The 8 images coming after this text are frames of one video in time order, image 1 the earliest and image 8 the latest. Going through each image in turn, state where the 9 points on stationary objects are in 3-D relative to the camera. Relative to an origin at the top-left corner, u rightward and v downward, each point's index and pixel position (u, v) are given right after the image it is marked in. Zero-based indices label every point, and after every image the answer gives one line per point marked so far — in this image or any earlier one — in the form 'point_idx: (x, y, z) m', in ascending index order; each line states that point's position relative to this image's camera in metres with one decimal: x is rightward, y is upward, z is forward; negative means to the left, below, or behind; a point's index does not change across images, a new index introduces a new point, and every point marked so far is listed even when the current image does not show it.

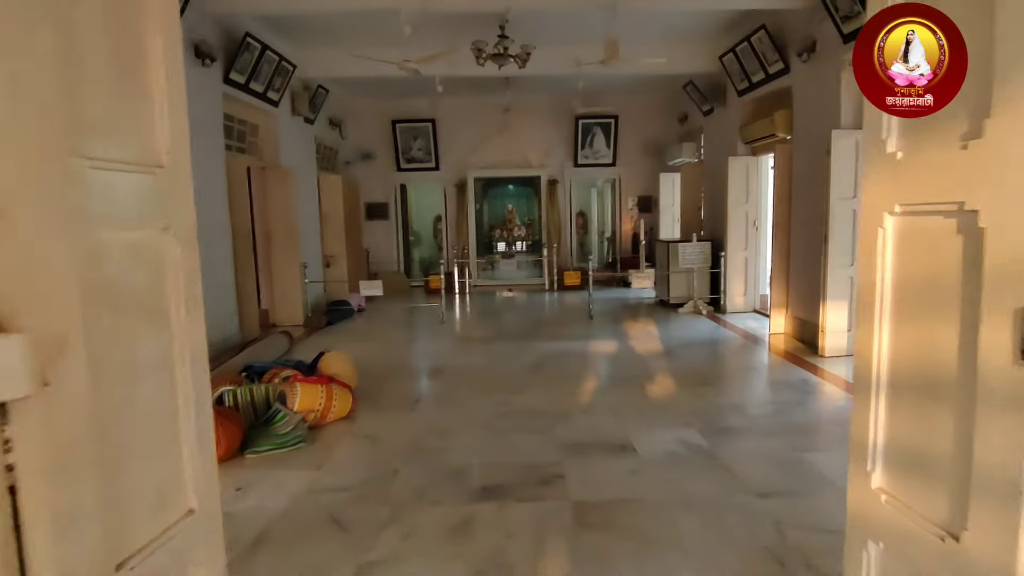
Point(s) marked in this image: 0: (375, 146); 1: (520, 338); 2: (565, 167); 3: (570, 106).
0: (-2.5, +2.6, +11.3) m
1: (+0.1, -0.5, +6.6) m
2: (+1.0, +2.2, +11.5) m
3: (+1.1, +3.3, +11.3) m
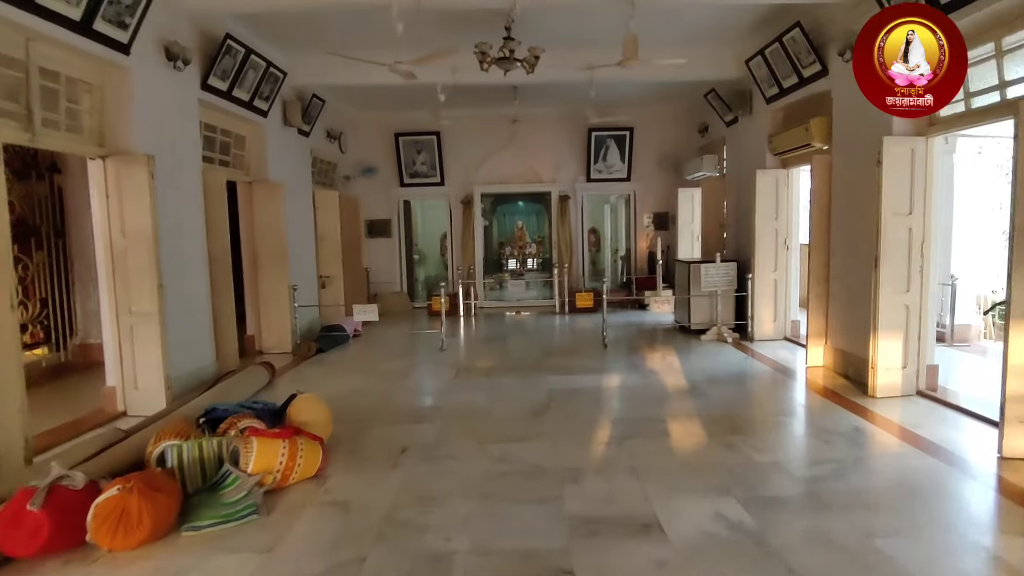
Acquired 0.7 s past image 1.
0: (-2.4, +2.2, +10.8) m
1: (+0.1, -0.8, +6.0) m
2: (+1.1, +1.9, +10.9) m
3: (+1.2, +2.9, +10.7) m
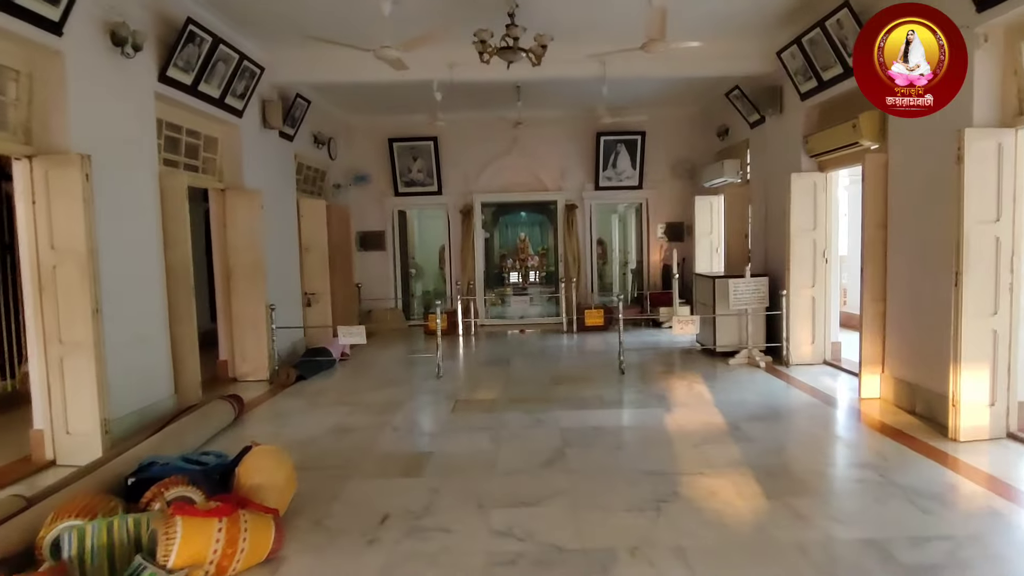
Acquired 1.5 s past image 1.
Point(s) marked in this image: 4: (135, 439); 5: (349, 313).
0: (-2.3, +1.9, +10.1) m
1: (+0.2, -1.0, +5.2) m
2: (+1.2, +1.6, +10.1) m
3: (+1.3, +2.7, +10.0) m
4: (-2.5, -1.0, +4.2) m
5: (-2.5, -0.4, +9.3) m
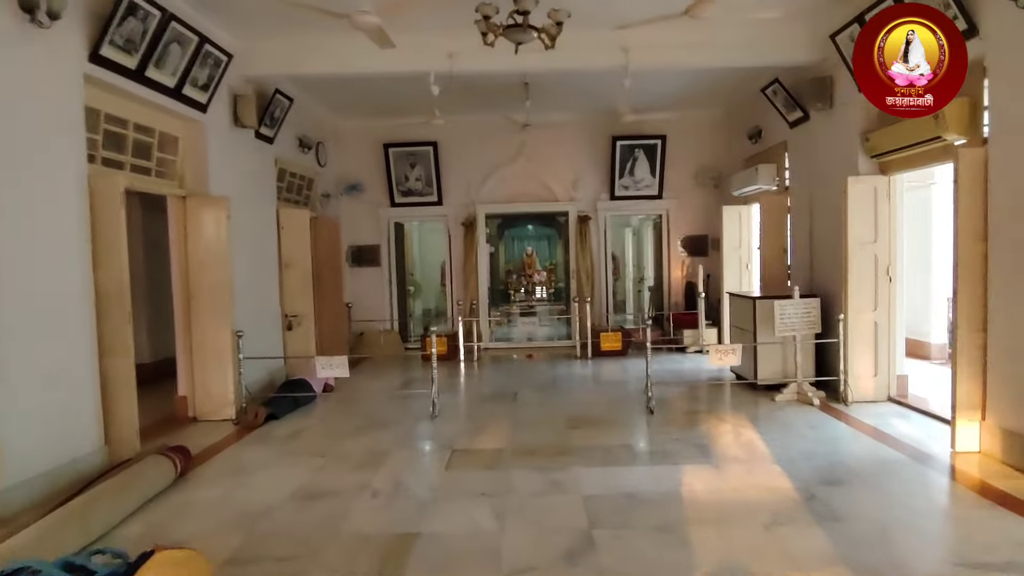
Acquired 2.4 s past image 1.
0: (-2.2, +1.7, +9.2) m
1: (+0.2, -1.1, +4.2) m
2: (+1.3, +1.3, +9.2) m
3: (+1.4, +2.4, +9.1) m
4: (-2.5, -1.2, +3.2) m
5: (-2.4, -0.7, +8.4) m
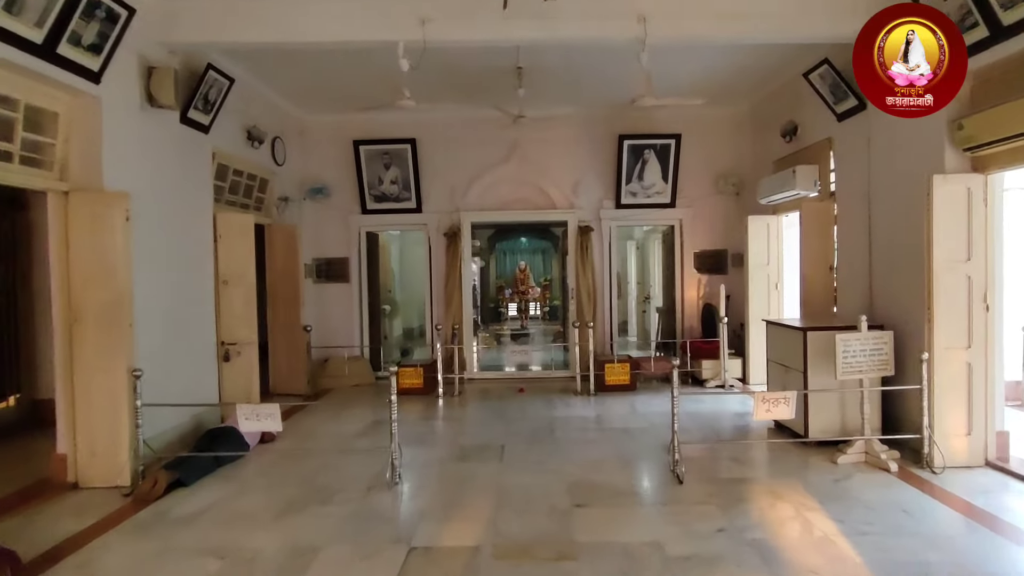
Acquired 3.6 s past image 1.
0: (-2.3, +1.4, +8.0) m
1: (+0.1, -1.3, +3.0) m
2: (+1.2, +1.0, +8.0) m
3: (+1.2, +2.1, +8.0) m
4: (-2.6, -1.3, +1.9) m
5: (-2.5, -0.9, +7.1) m
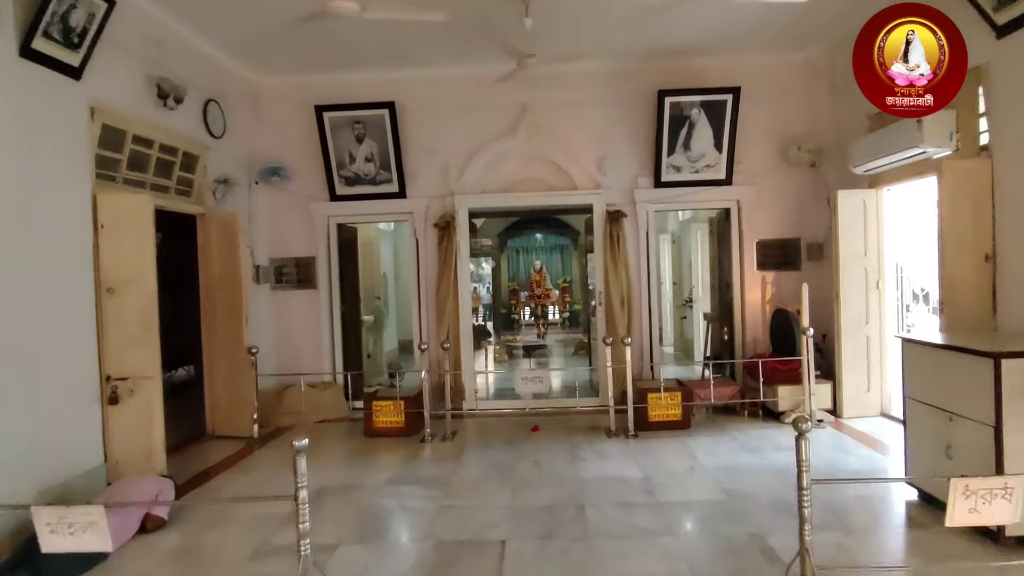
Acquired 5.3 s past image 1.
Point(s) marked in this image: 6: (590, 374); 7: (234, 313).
0: (-2.3, +1.3, +6.3) m
1: (+0.1, -1.3, +1.2) m
2: (+1.2, +1.0, +6.2) m
3: (+1.3, +2.1, +6.2) m
4: (-2.6, -1.3, +0.2) m
5: (-2.4, -1.0, +5.4) m
6: (+0.8, -0.9, +6.1) m
7: (-2.4, -0.2, +5.4) m
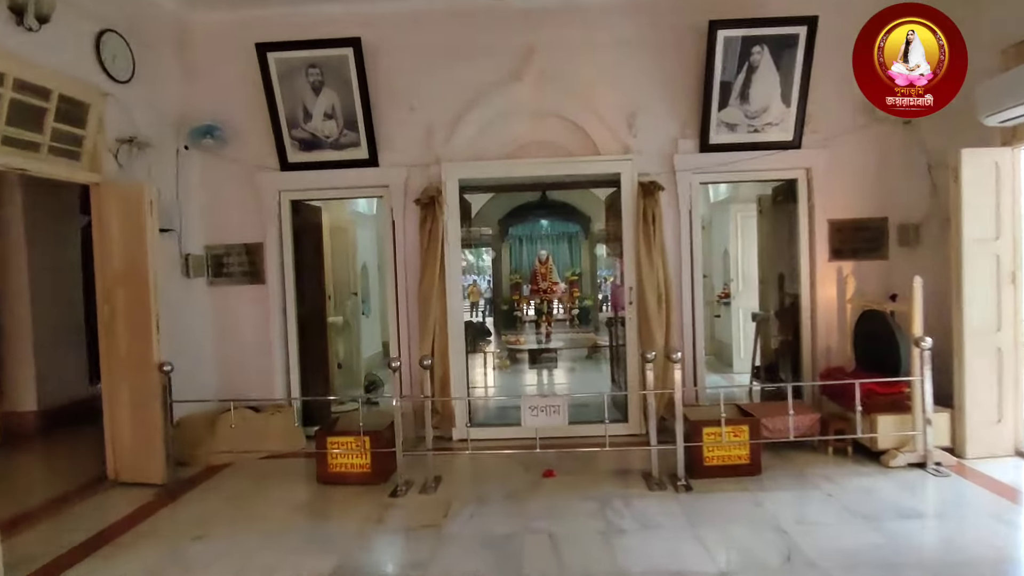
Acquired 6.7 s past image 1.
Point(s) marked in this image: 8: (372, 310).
0: (-2.2, +1.4, +4.9) m
1: (+0.1, -1.3, -0.2) m
2: (+1.3, +1.0, +4.8) m
3: (+1.3, +2.1, +4.7) m
4: (-2.6, -1.4, -1.1) m
5: (-2.4, -0.9, +4.0) m
6: (+0.8, -0.8, +4.8) m
7: (-2.4, -0.2, +4.0) m
8: (-1.2, -0.3, +5.1) m
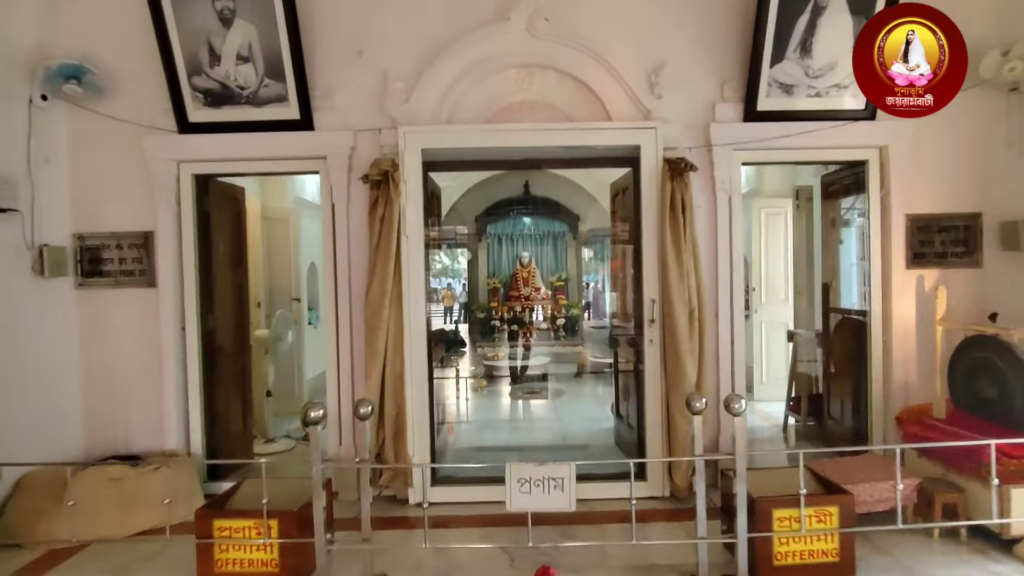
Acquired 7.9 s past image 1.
0: (-2.3, +1.3, +3.6) m
1: (+0.2, -1.4, -1.4) m
2: (+1.2, +1.0, +3.6) m
3: (+1.3, +2.0, +3.6) m
4: (-2.5, -1.4, -2.5) m
5: (-2.5, -1.0, +2.7) m
6: (+0.7, -0.9, +3.5) m
7: (-2.5, -0.2, +2.7) m
8: (-1.3, -0.3, +3.8) m
